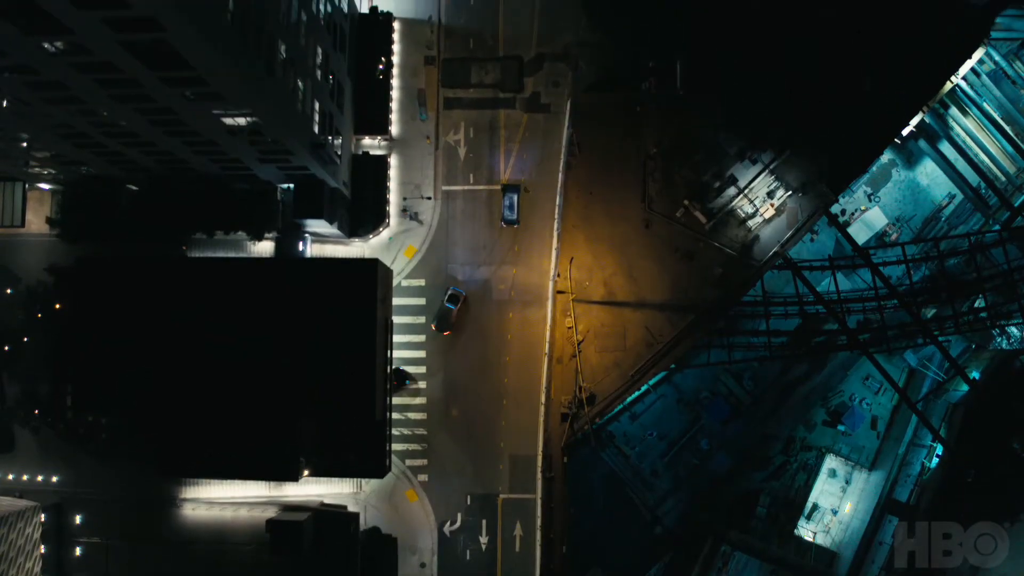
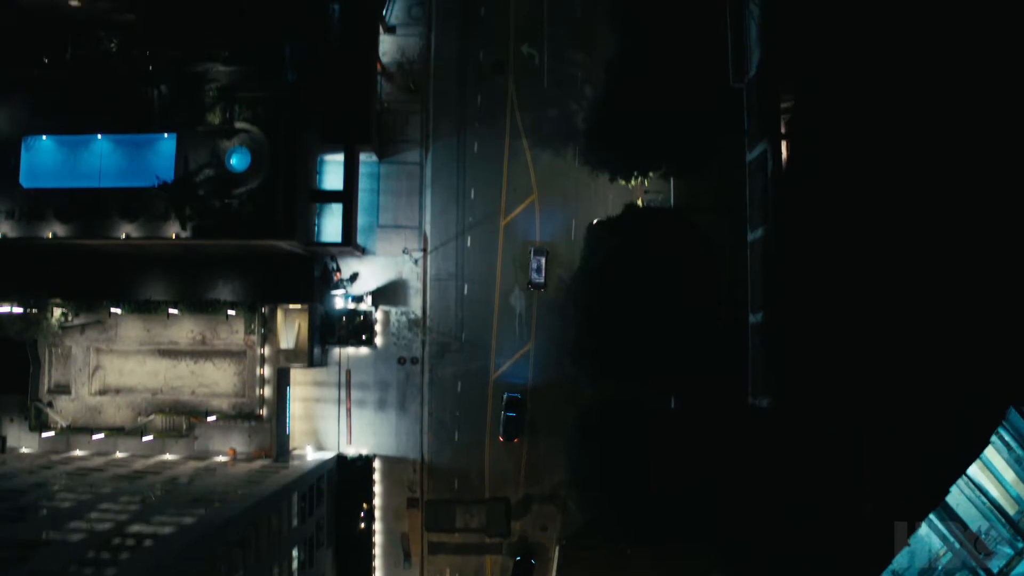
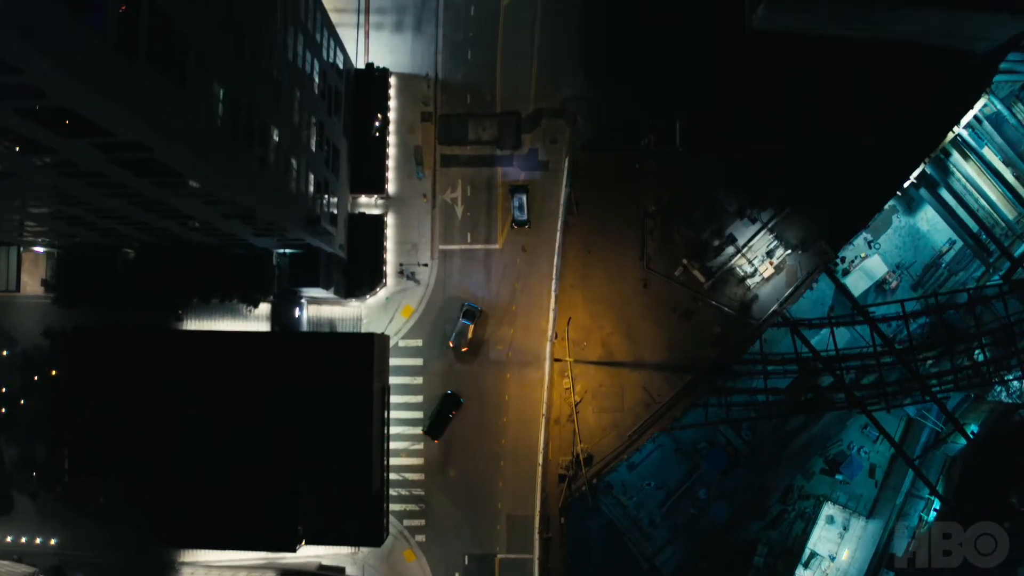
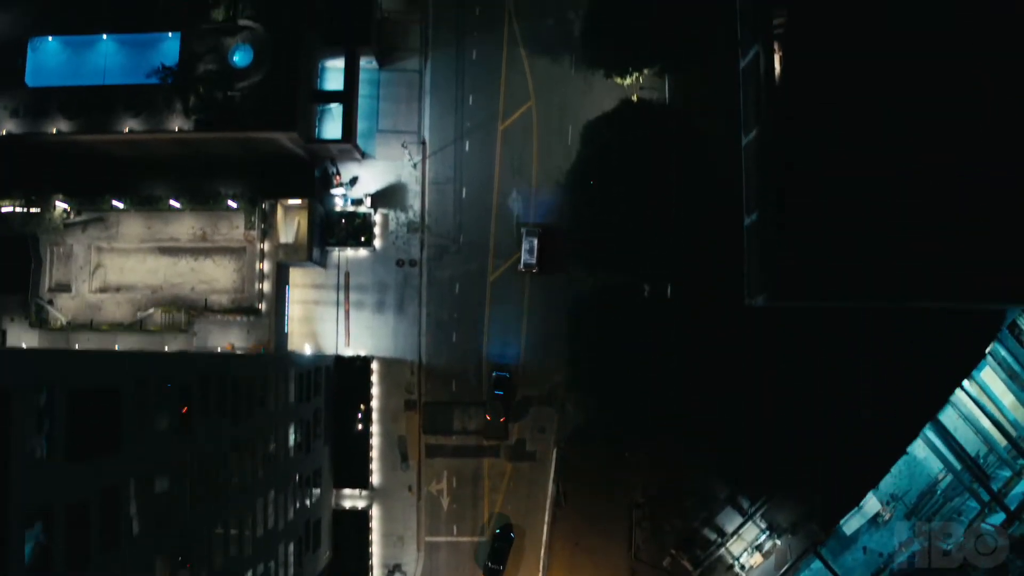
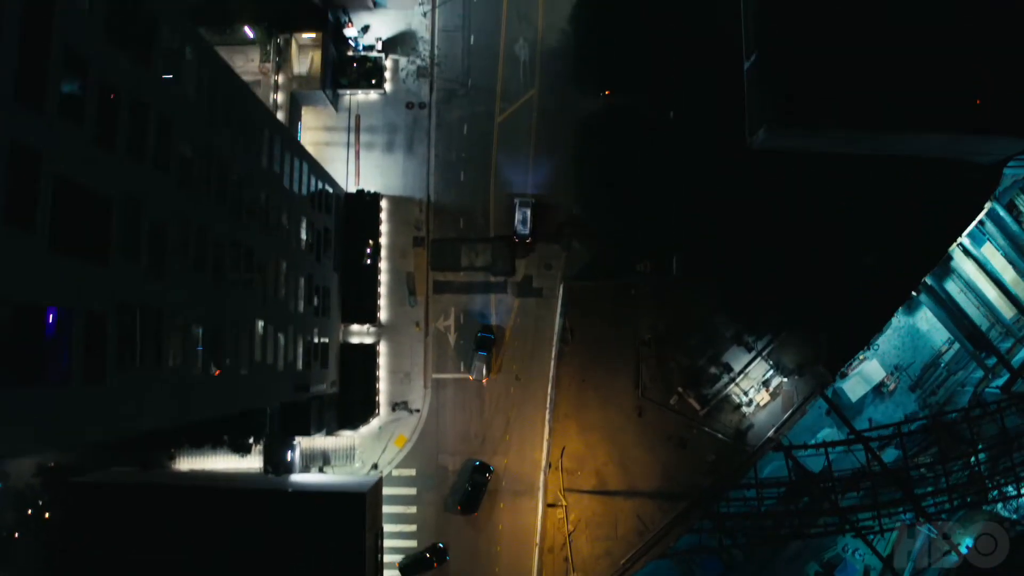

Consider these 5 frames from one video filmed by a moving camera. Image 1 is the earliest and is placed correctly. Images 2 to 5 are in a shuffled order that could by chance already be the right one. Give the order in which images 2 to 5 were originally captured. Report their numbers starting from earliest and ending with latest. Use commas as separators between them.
3, 5, 4, 2
